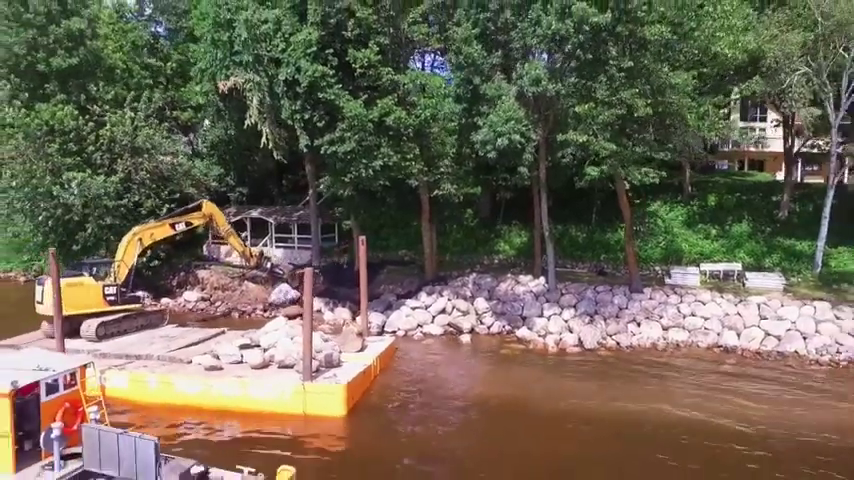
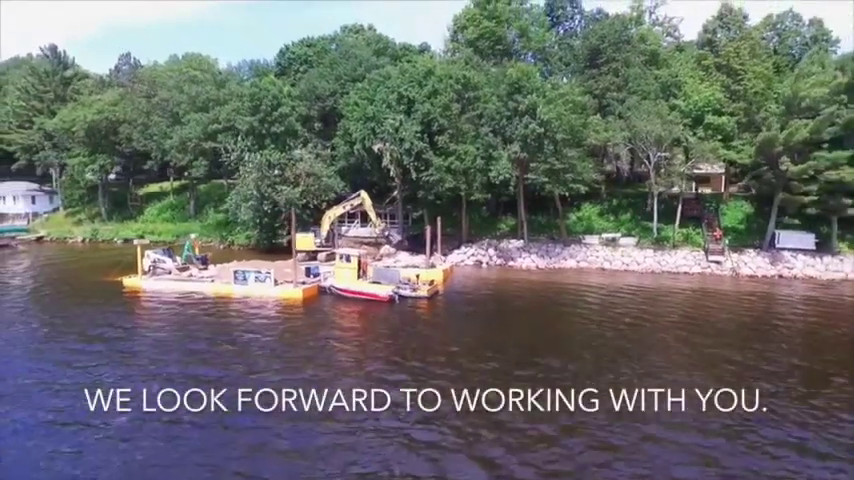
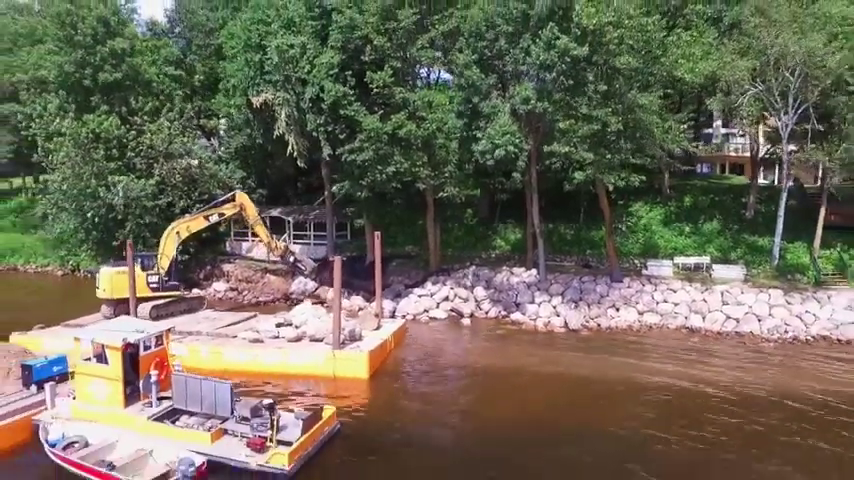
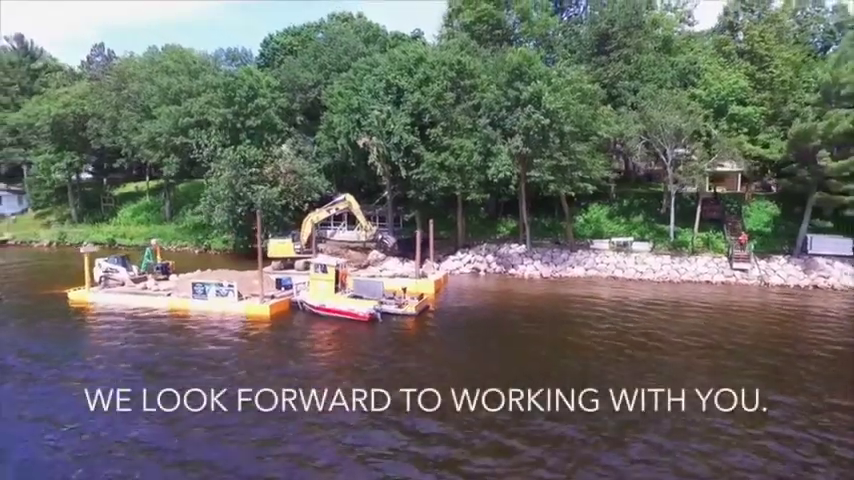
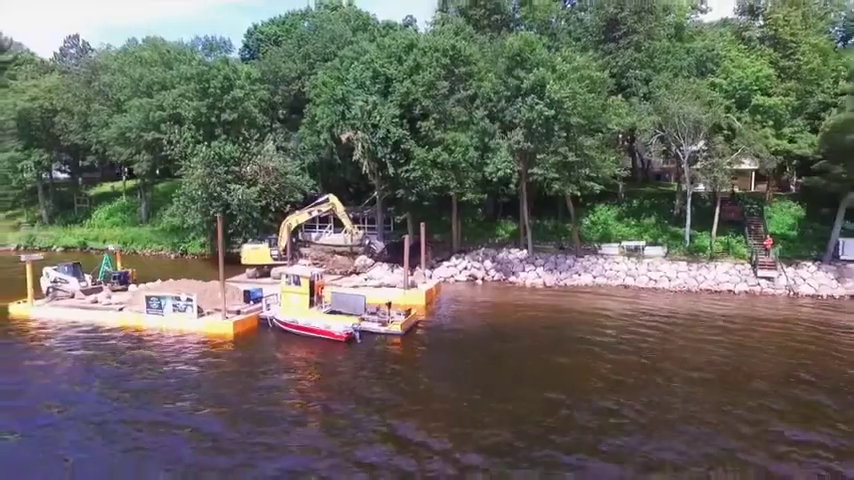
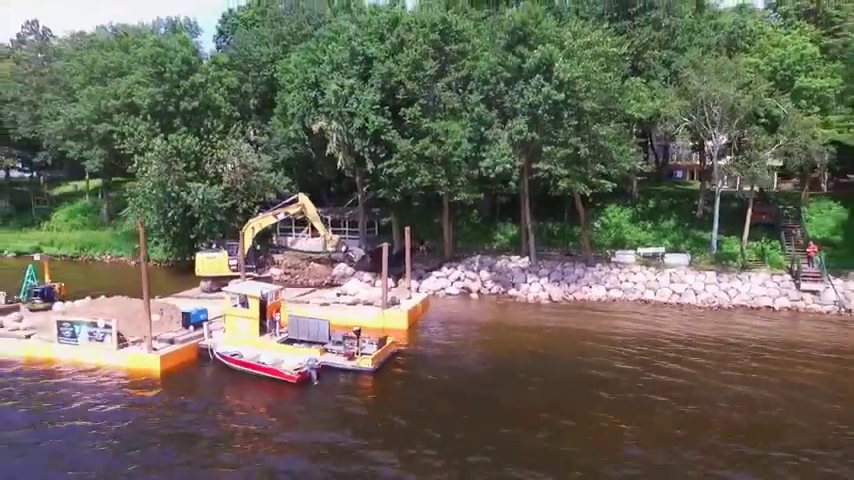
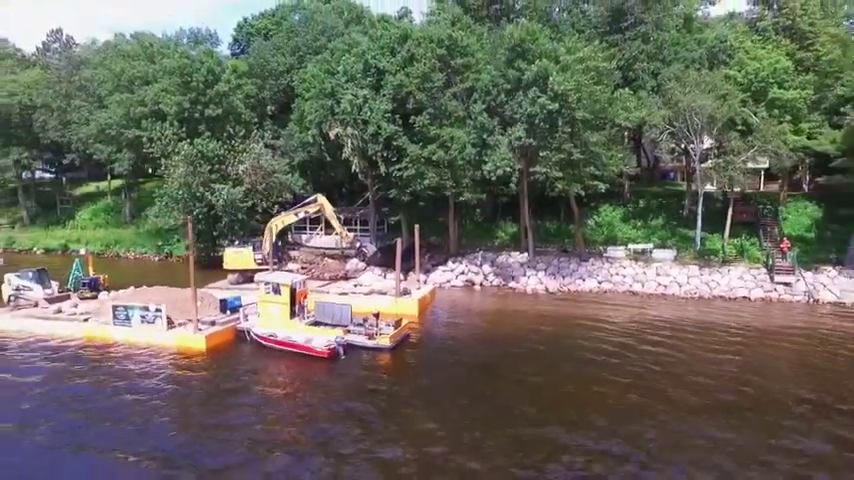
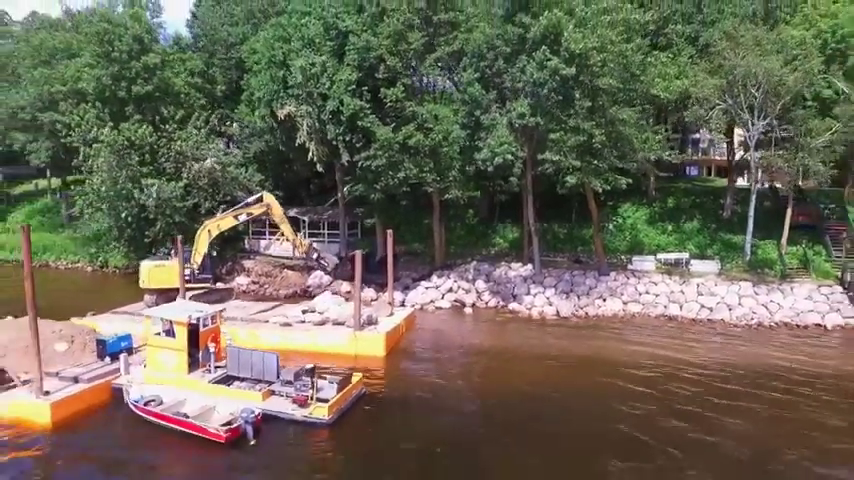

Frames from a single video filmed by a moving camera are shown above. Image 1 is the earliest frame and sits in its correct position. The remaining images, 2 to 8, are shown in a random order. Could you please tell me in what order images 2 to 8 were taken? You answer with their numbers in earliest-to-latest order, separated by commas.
3, 8, 6, 7, 5, 4, 2
